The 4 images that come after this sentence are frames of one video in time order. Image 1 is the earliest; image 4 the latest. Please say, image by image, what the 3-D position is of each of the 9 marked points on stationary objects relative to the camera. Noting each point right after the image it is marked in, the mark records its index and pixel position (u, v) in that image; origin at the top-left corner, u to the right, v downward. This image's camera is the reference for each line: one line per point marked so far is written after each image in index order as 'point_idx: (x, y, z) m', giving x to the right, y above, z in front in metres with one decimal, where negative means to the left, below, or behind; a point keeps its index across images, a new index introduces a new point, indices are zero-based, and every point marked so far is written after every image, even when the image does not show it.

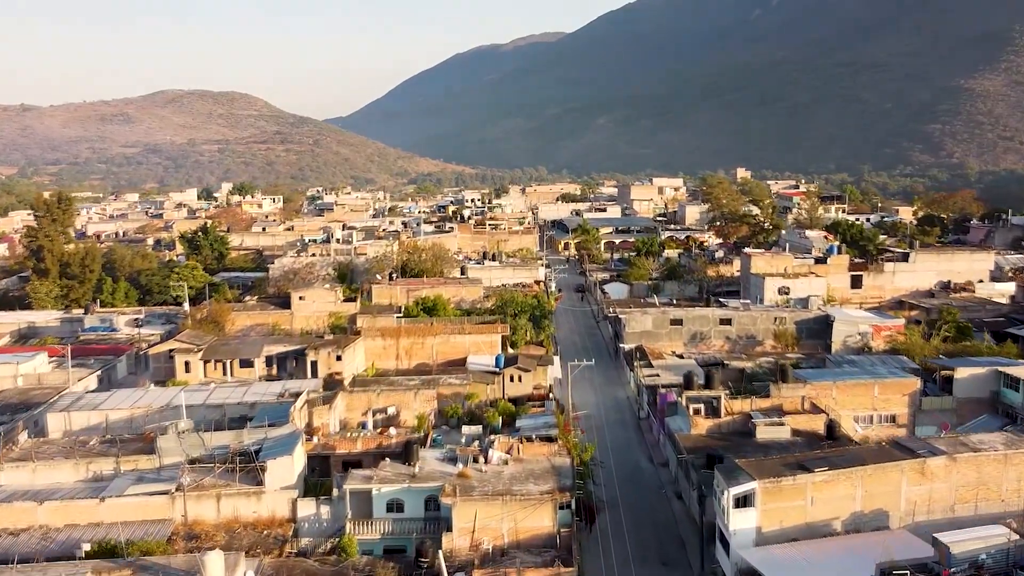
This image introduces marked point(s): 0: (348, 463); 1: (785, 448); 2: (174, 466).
0: (-4.0, -4.3, +19.5) m
1: (+6.6, -3.9, +19.2) m
2: (-7.9, -4.2, +18.7) m
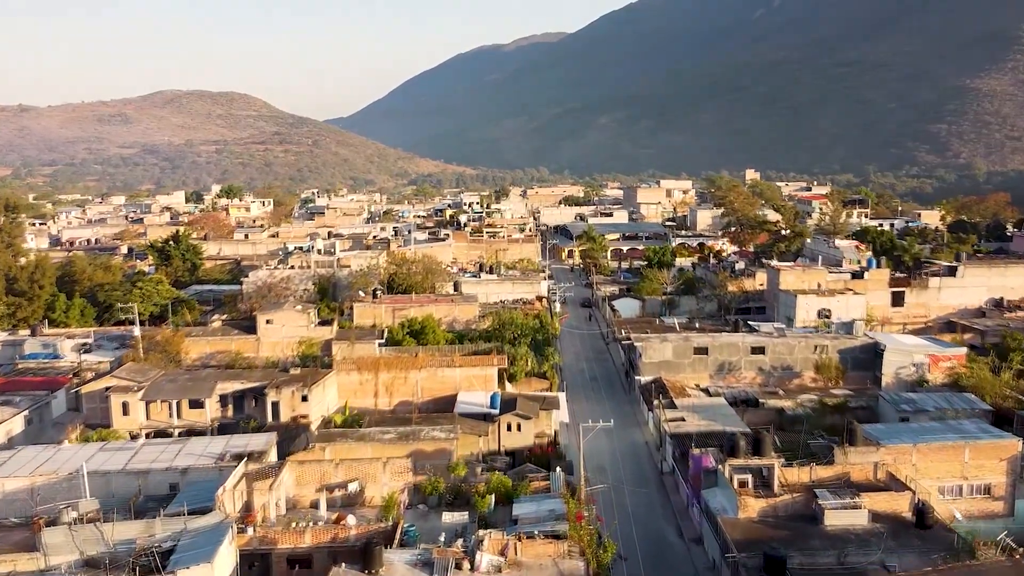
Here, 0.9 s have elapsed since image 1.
0: (-4.1, -5.1, +14.9) m
1: (+6.5, -4.7, +14.7) m
2: (-8.0, -5.0, +14.2) m
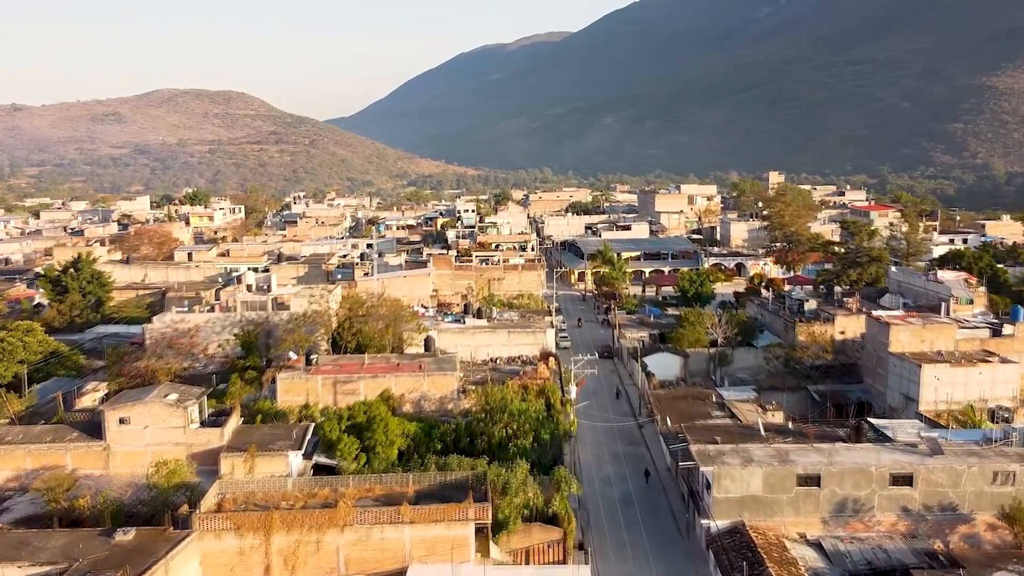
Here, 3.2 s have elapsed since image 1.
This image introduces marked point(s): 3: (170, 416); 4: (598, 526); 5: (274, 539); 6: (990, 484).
0: (-4.4, -7.1, +3.9) m
1: (+6.2, -6.7, +3.6) m
2: (-8.3, -7.0, +3.2) m
3: (-8.4, -3.1, +19.4) m
4: (+2.1, -5.9, +19.6) m
5: (-4.6, -4.9, +15.6) m
6: (+10.5, -4.3, +17.5) m
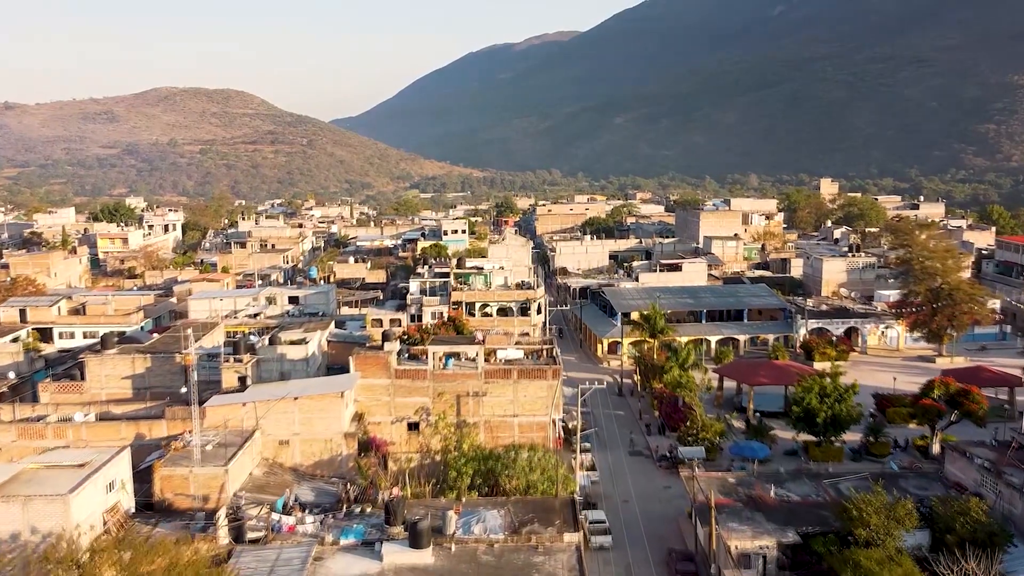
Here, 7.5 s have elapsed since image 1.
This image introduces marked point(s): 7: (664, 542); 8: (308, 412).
0: (-5.1, -10.4, -13.9) m
1: (+5.5, -10.0, -14.3) m
2: (-9.0, -10.3, -14.6) m
3: (-8.9, -6.4, +1.7) m
4: (+1.6, -9.2, +1.7) m
5: (-5.2, -8.2, -2.2) m
6: (+10.0, -7.6, -0.5) m
7: (+3.6, -5.9, +18.8) m
8: (-5.0, -3.1, +19.4) m
